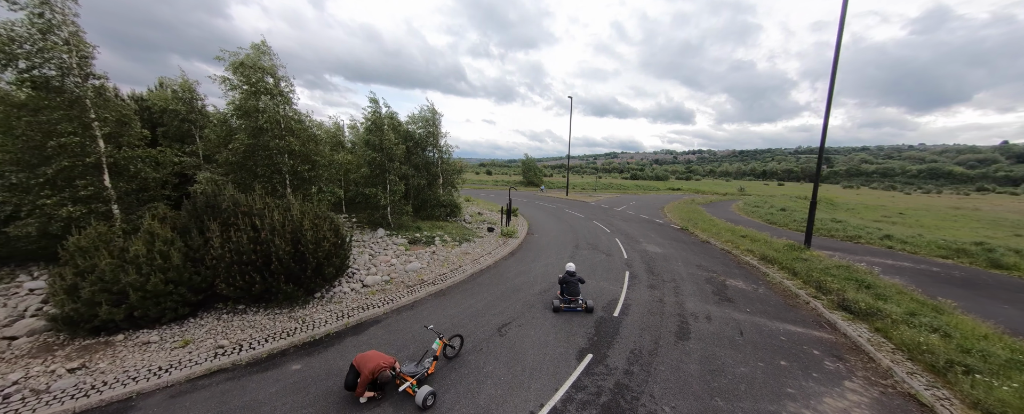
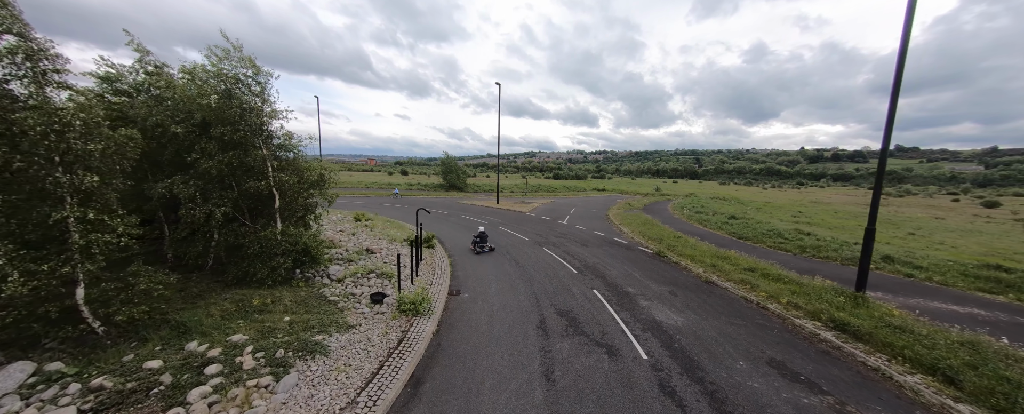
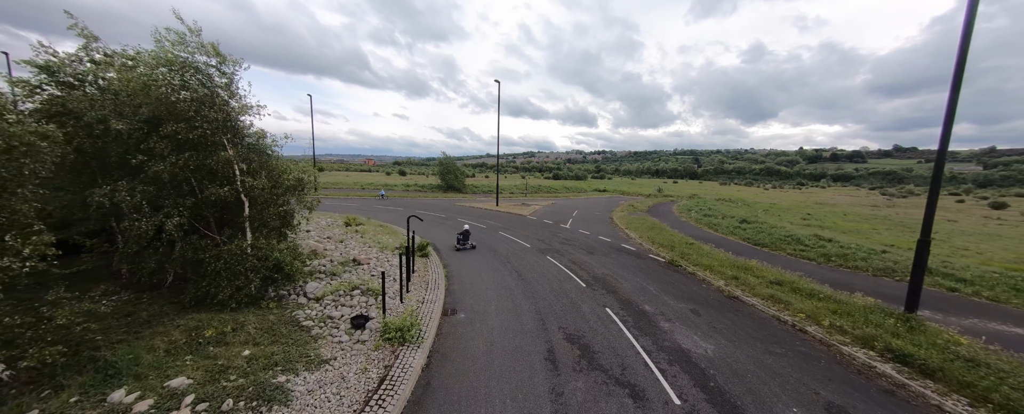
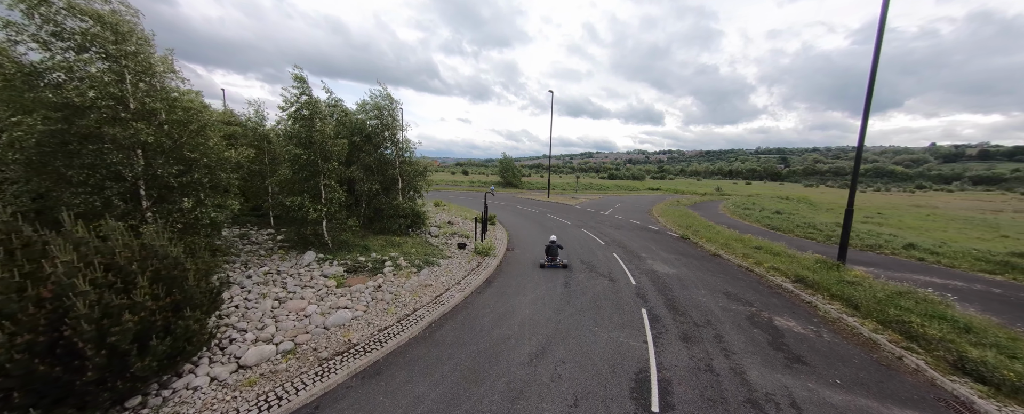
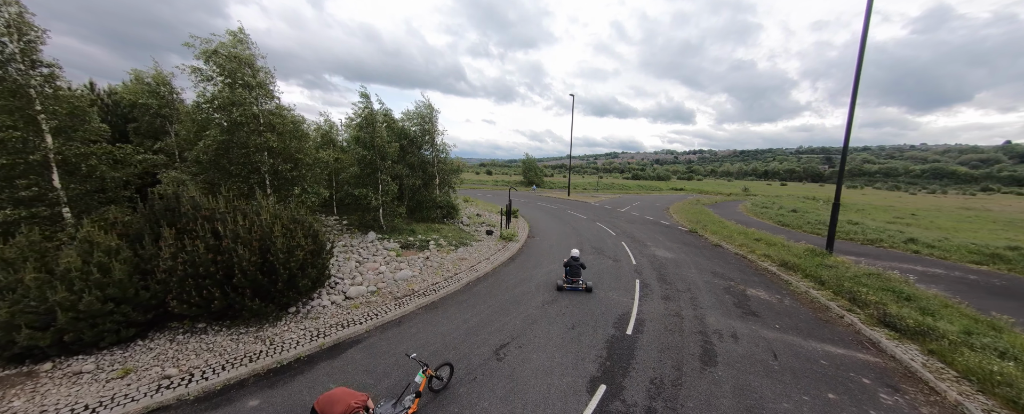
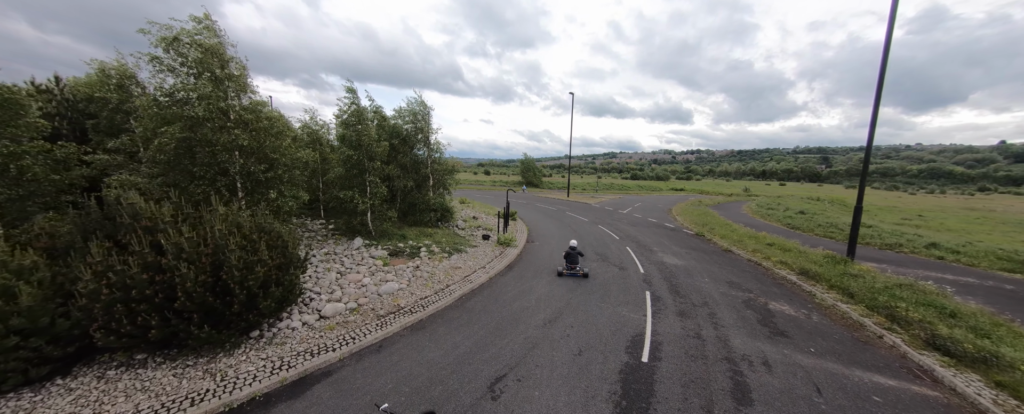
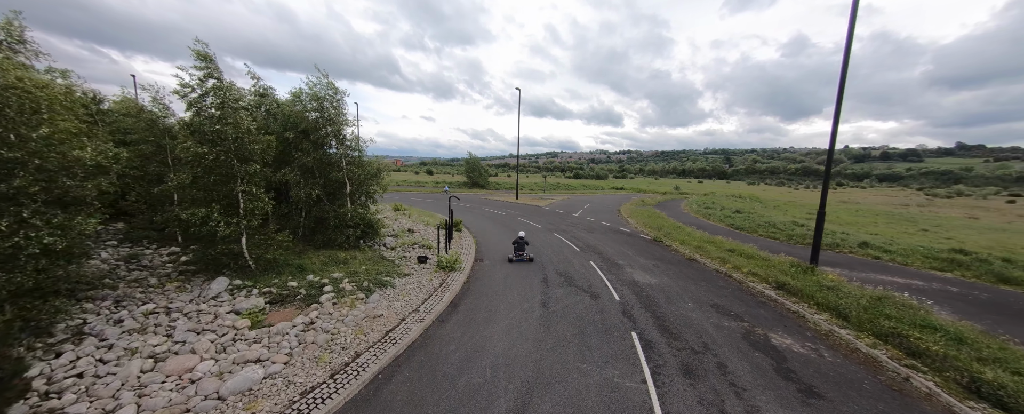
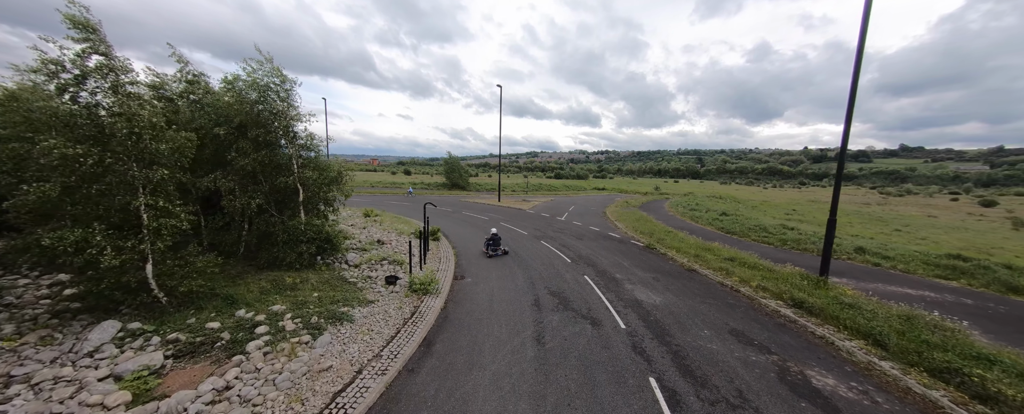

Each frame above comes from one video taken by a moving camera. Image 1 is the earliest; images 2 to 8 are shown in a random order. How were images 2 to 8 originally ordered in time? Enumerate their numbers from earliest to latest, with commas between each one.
5, 6, 4, 7, 8, 2, 3
